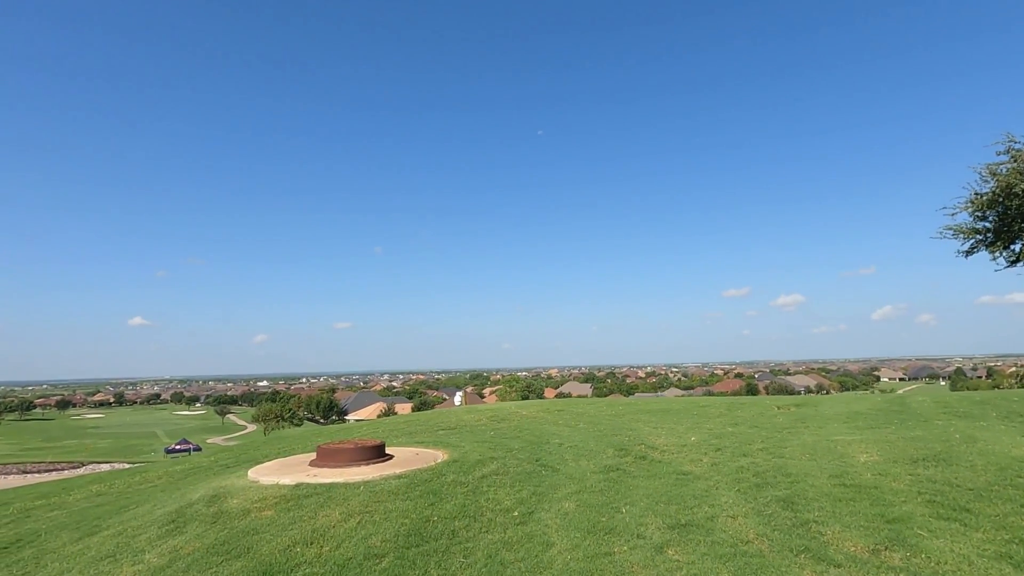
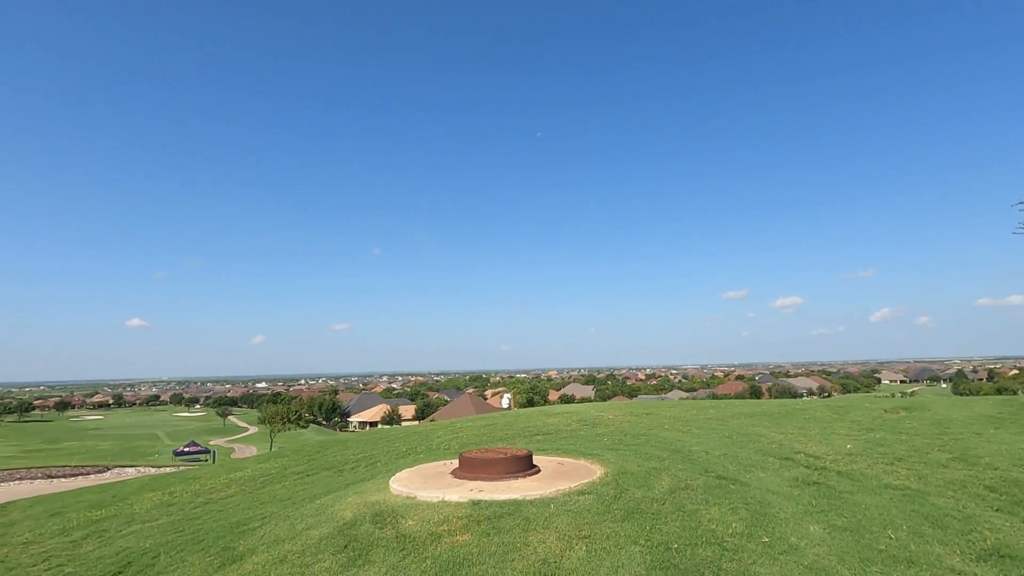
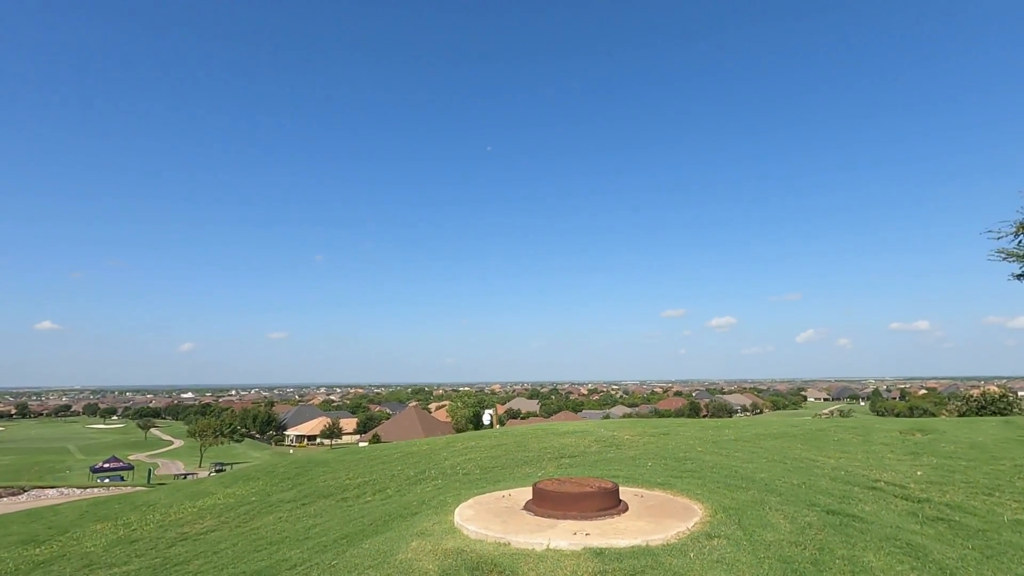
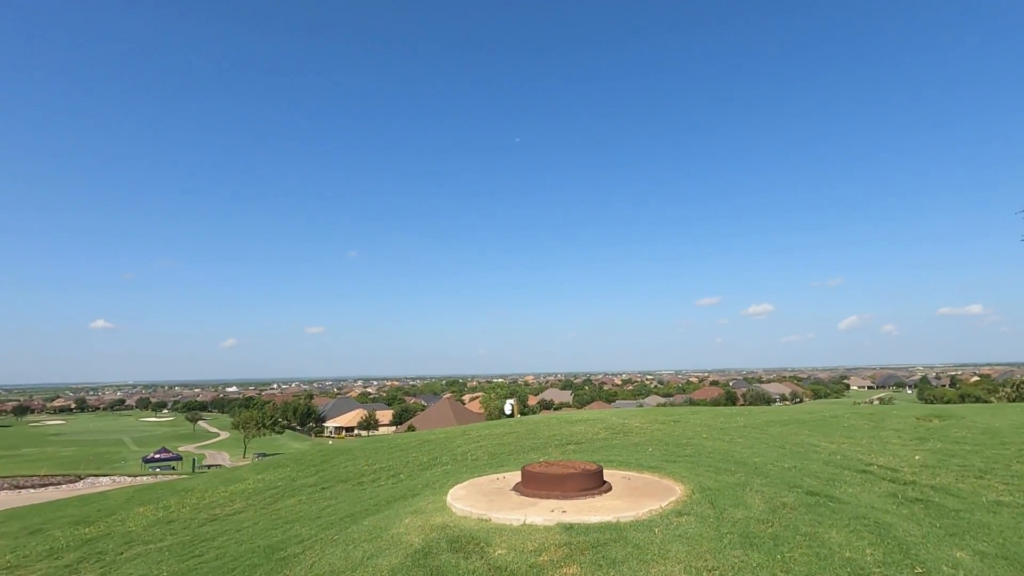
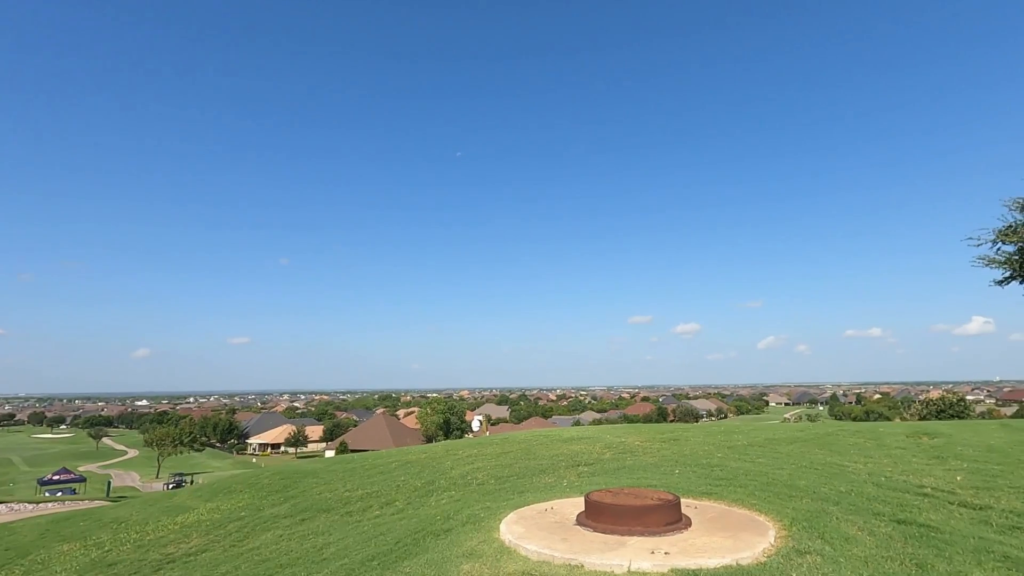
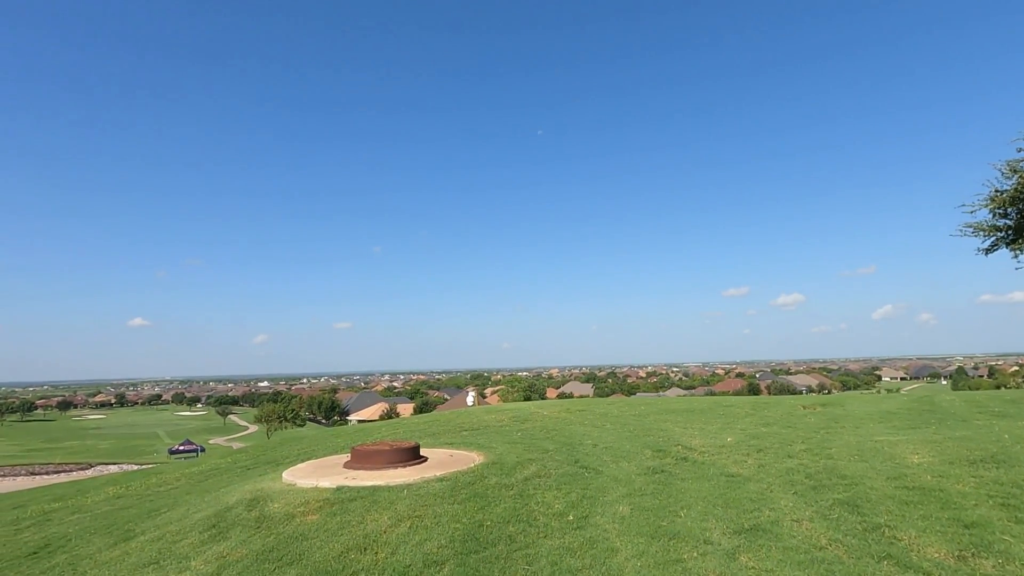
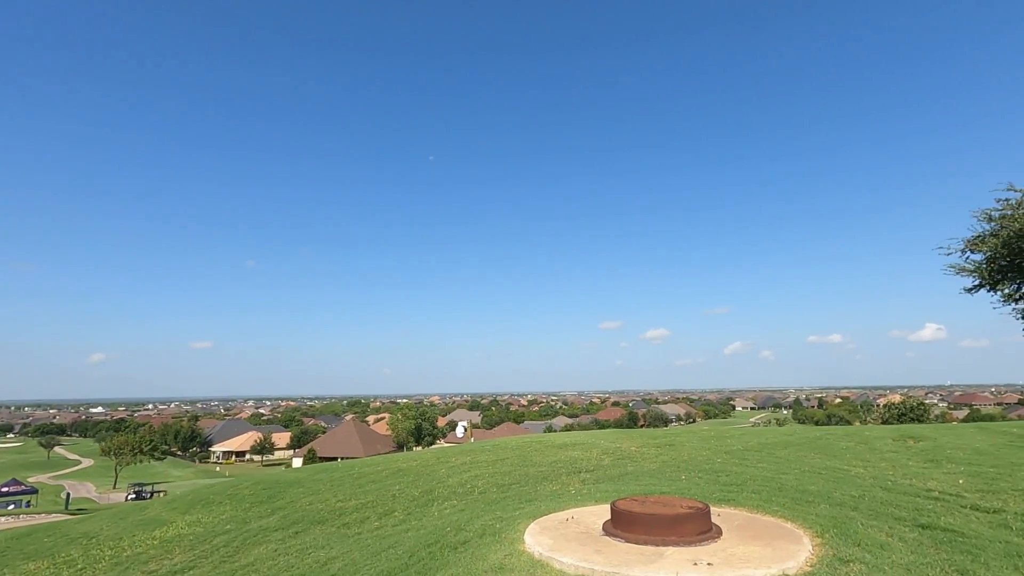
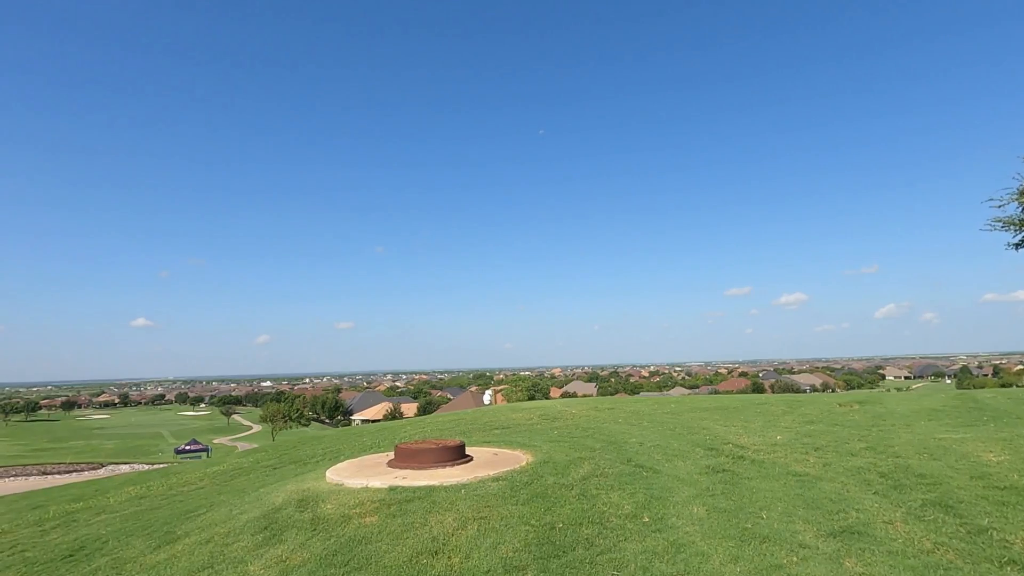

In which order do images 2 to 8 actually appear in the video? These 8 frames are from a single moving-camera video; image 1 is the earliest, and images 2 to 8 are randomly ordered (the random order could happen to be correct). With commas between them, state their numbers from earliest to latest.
6, 8, 2, 4, 3, 5, 7
